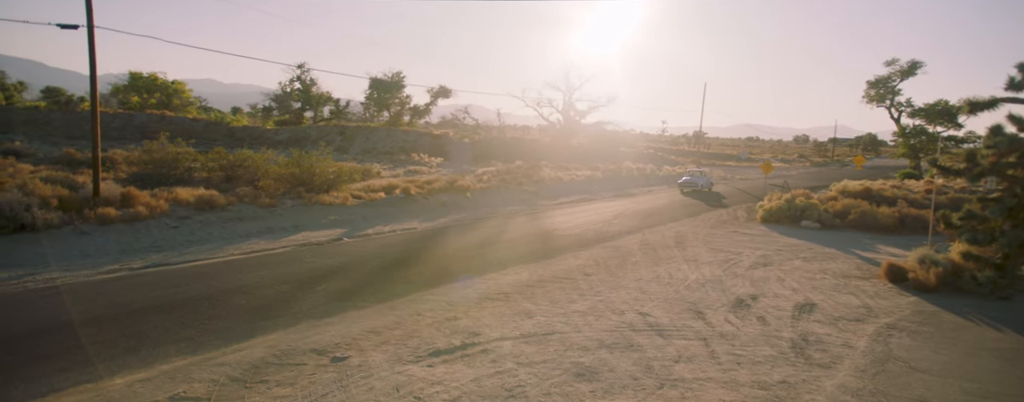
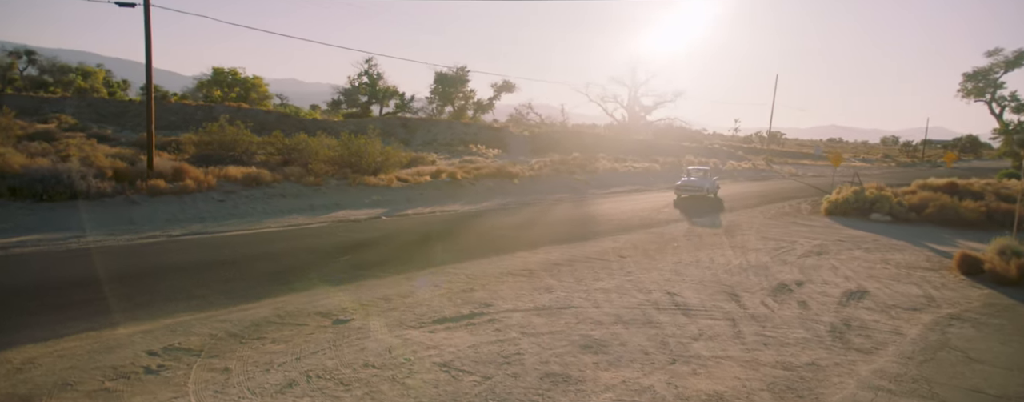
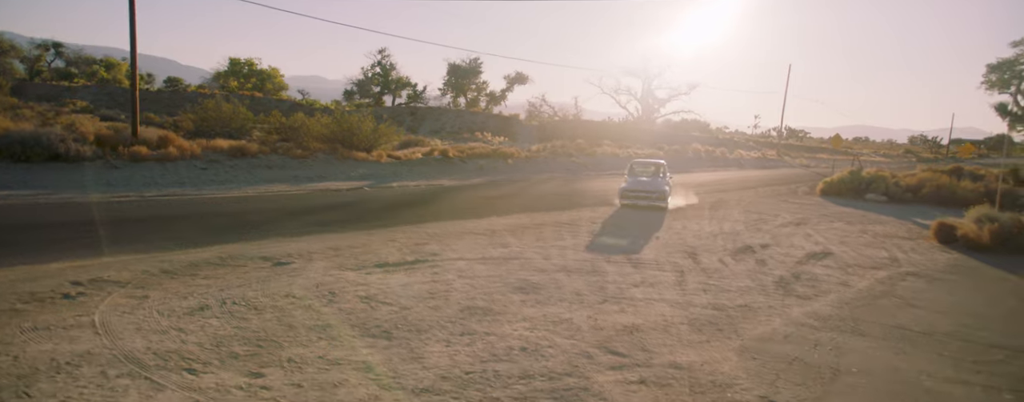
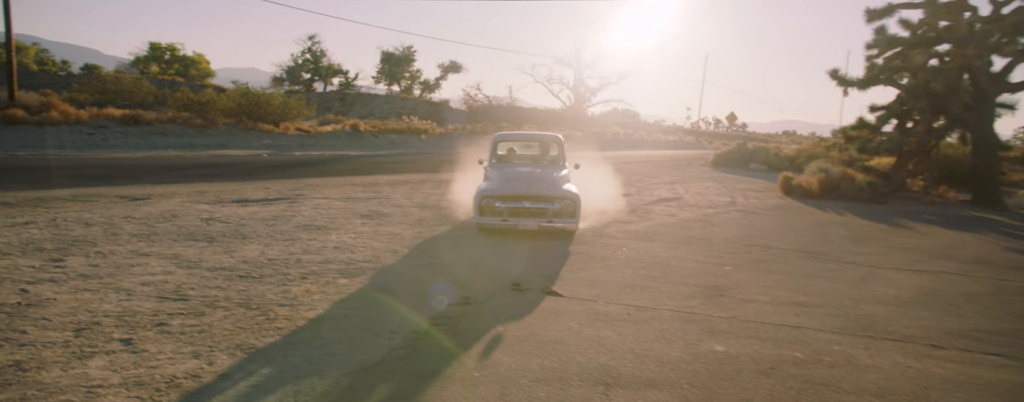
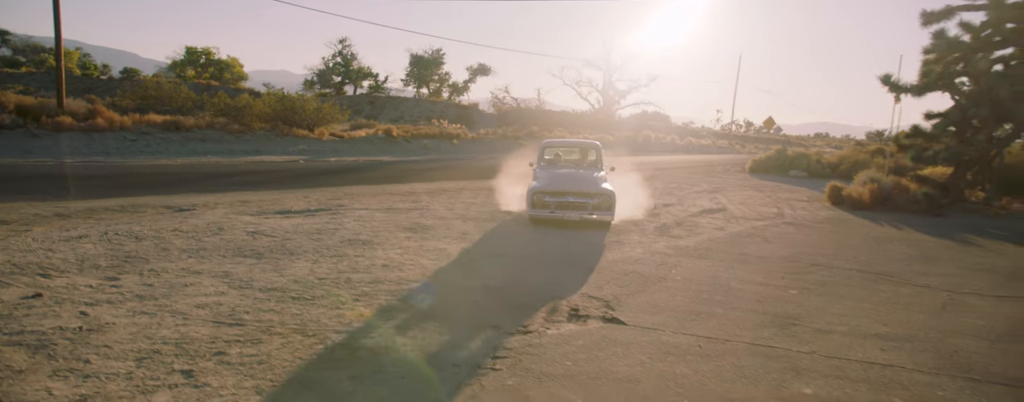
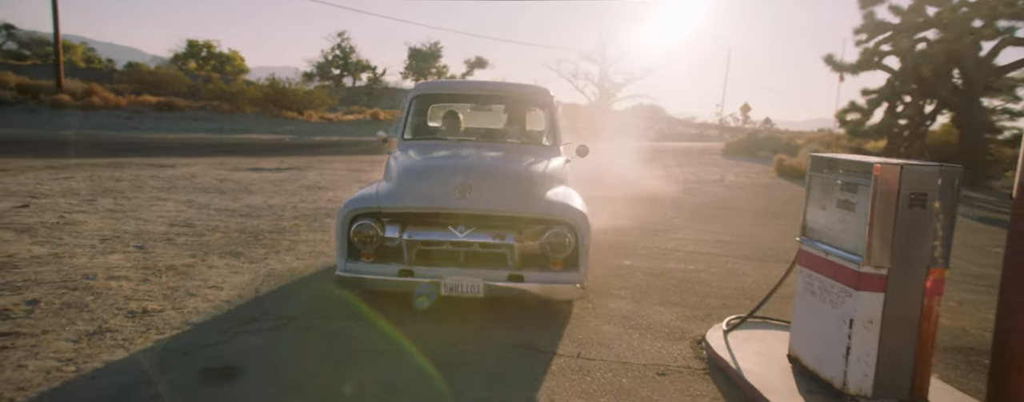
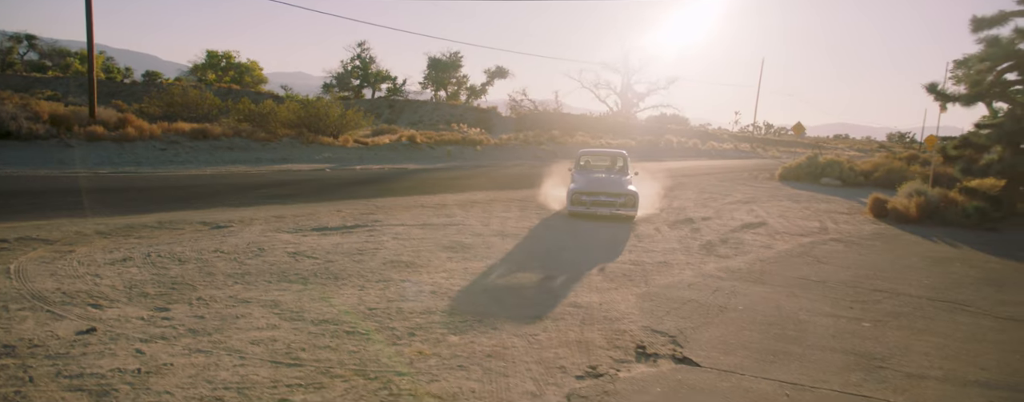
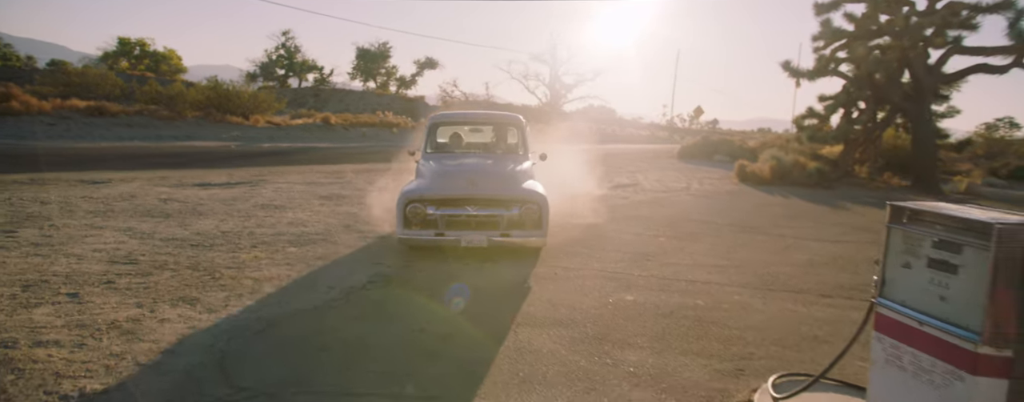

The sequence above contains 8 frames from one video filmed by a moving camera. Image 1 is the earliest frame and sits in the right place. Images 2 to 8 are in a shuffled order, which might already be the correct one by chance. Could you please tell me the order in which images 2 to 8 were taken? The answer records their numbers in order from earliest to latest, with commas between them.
2, 3, 7, 5, 4, 8, 6
